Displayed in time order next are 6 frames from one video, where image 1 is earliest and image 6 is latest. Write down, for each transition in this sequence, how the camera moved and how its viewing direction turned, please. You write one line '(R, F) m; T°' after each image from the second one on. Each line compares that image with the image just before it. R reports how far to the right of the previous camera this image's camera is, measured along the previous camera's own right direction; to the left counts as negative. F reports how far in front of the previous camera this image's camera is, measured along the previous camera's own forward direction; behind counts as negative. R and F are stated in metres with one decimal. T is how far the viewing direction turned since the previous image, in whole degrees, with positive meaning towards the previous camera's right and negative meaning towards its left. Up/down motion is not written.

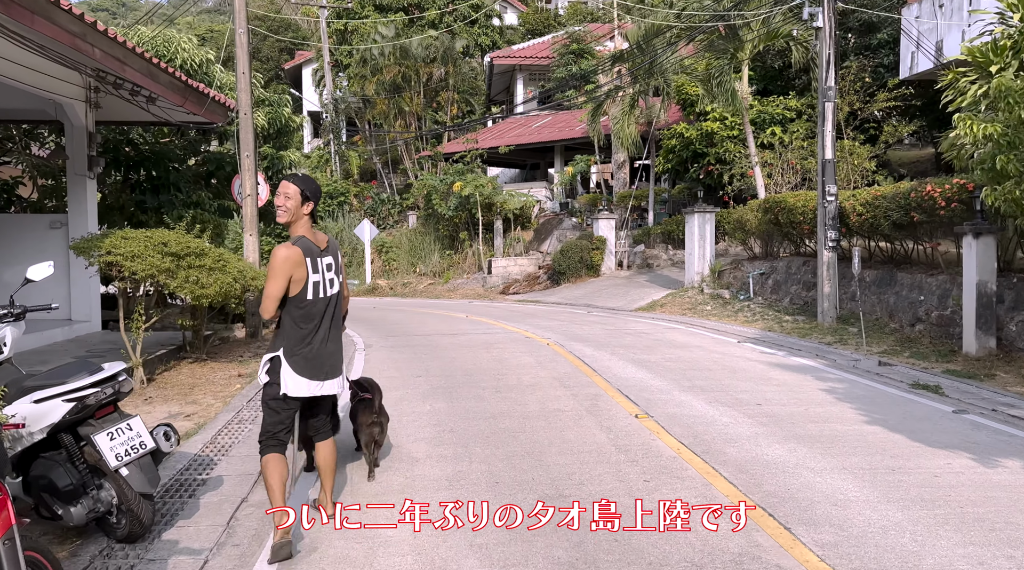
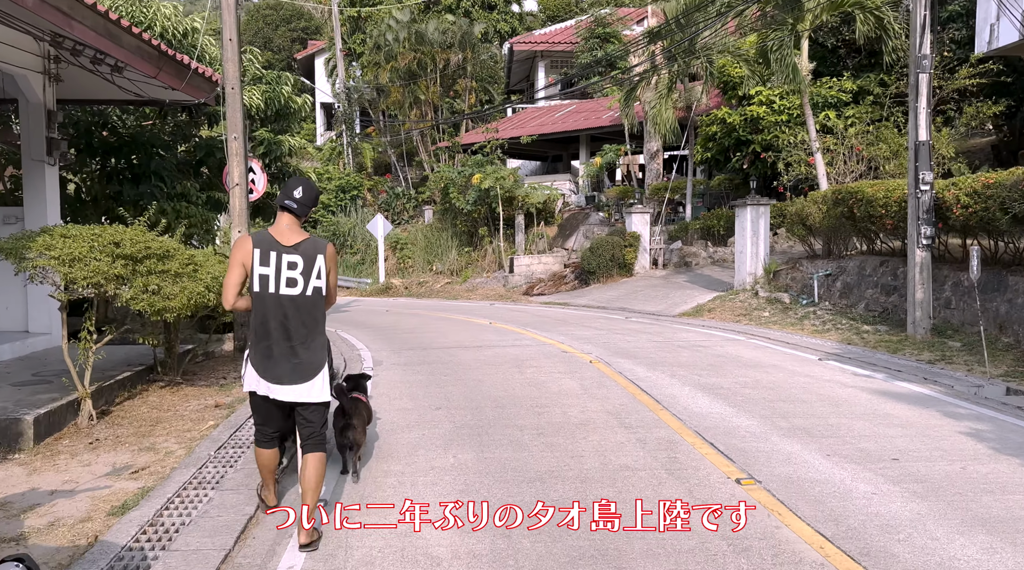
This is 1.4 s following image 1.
(-0.3, +2.0) m; -1°
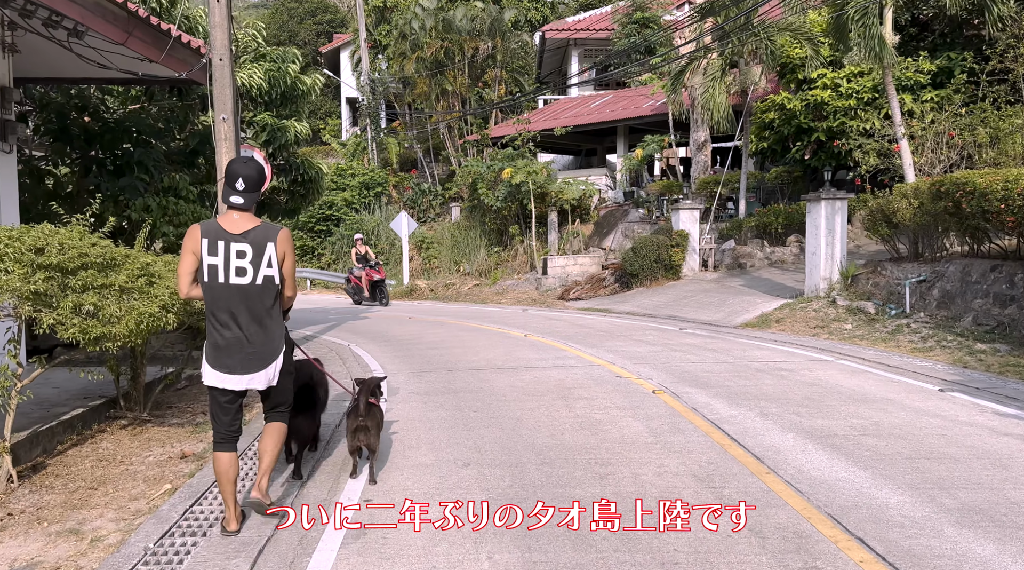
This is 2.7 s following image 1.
(-0.2, +1.9) m; -2°
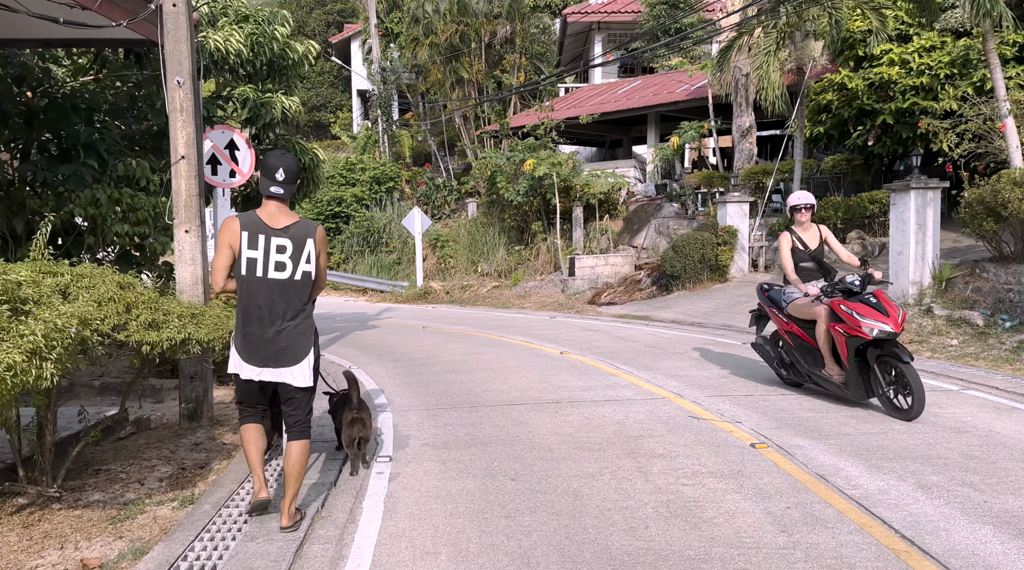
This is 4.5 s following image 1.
(-0.3, +2.2) m; -1°
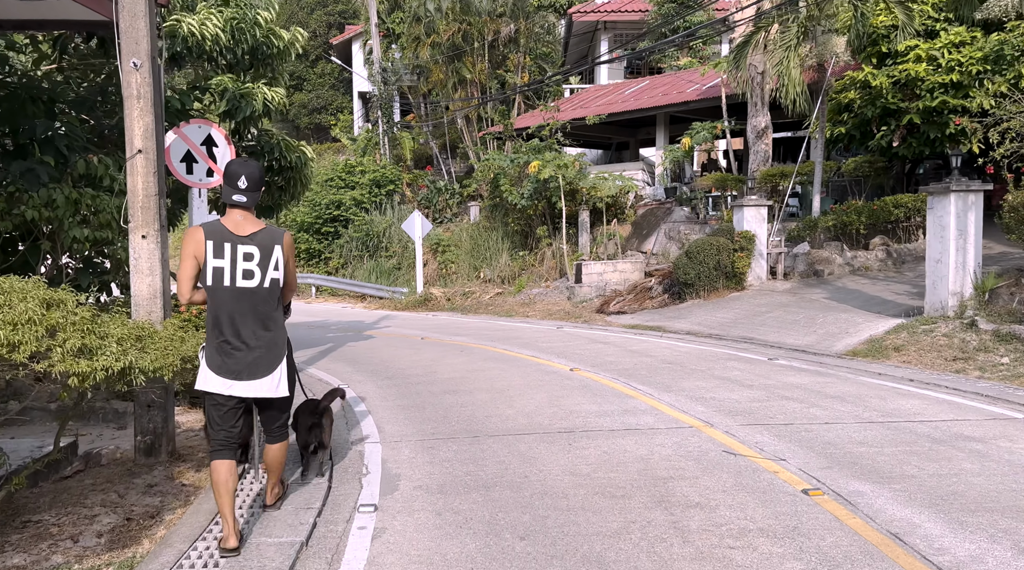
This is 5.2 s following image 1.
(0.0, +1.0) m; 0°
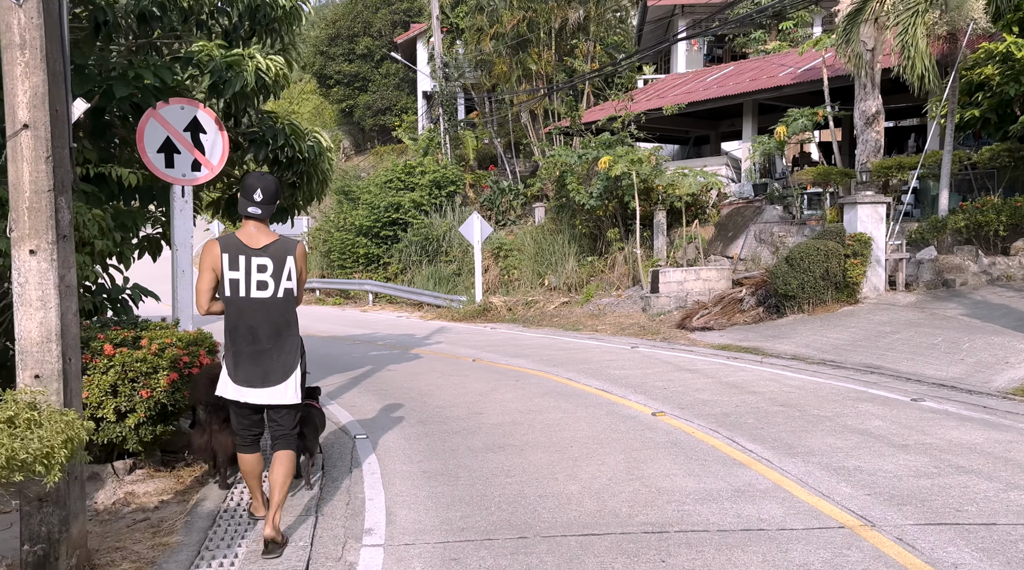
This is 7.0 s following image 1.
(0.0, +2.2) m; -5°
